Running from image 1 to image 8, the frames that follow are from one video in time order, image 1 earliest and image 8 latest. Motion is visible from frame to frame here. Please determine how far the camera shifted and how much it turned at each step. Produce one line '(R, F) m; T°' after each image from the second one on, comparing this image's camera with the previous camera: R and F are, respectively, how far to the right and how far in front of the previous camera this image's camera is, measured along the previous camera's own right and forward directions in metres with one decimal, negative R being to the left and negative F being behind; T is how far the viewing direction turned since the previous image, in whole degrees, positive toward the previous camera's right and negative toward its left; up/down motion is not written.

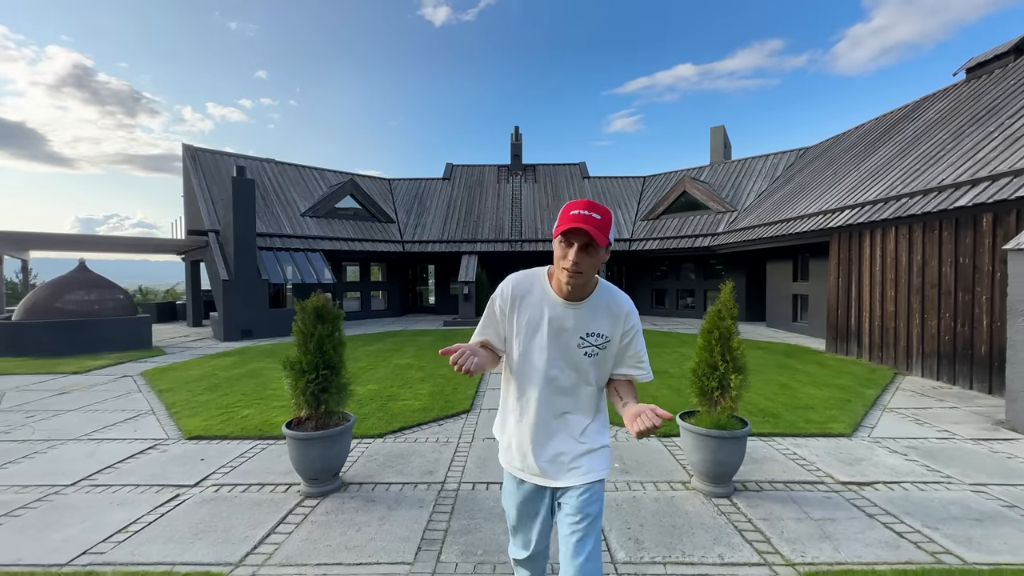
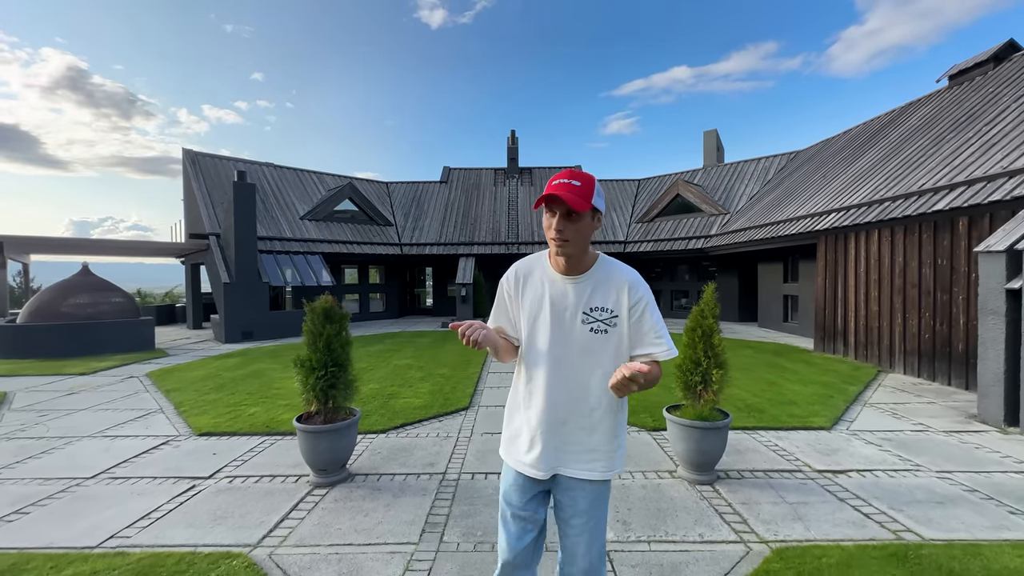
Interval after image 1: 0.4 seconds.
(0.0, -0.3) m; 0°
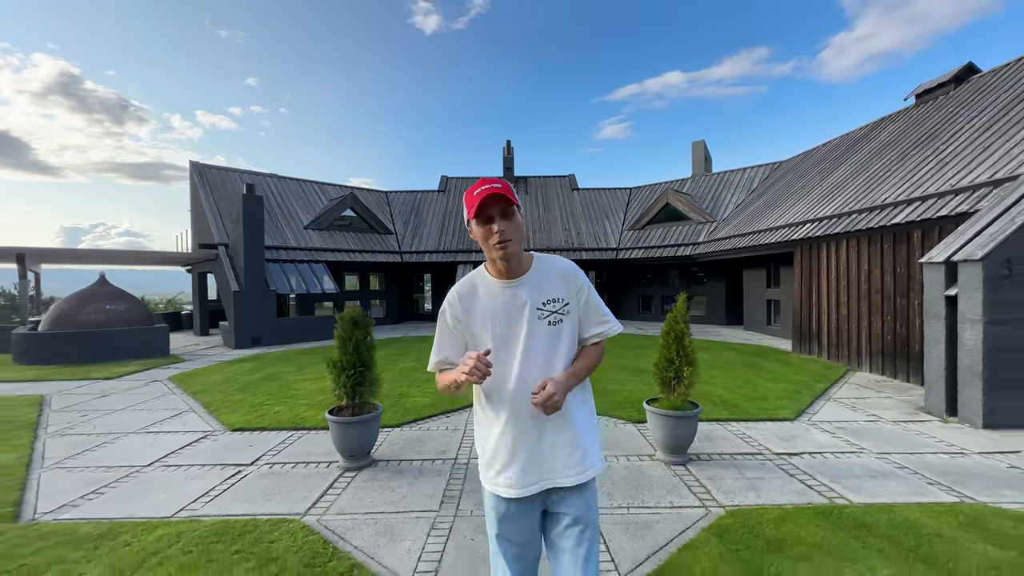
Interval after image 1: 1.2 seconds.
(-0.1, -0.8) m; +1°
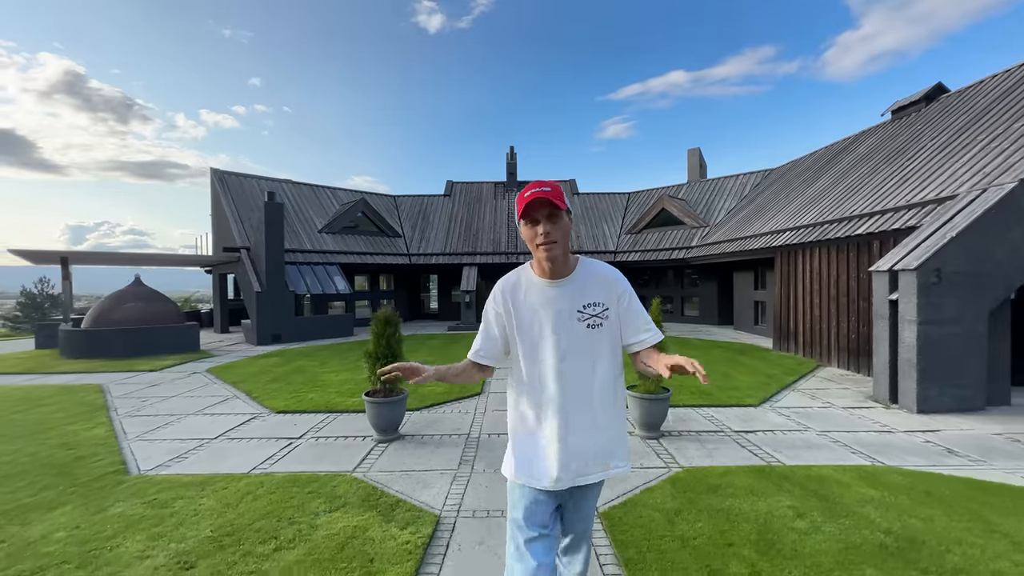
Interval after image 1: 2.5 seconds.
(0.0, -1.2) m; 0°
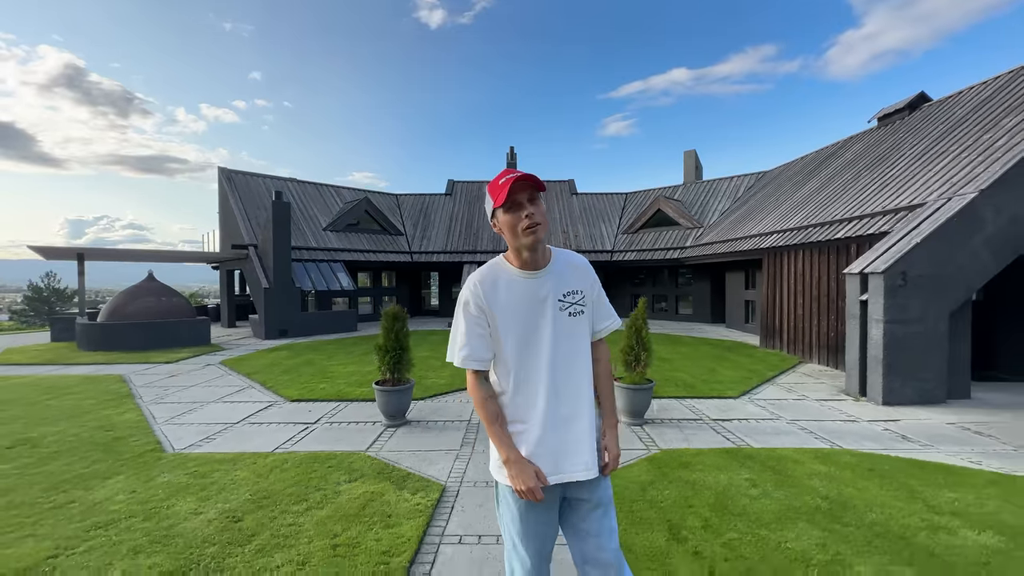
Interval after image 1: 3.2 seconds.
(0.0, -0.6) m; 0°
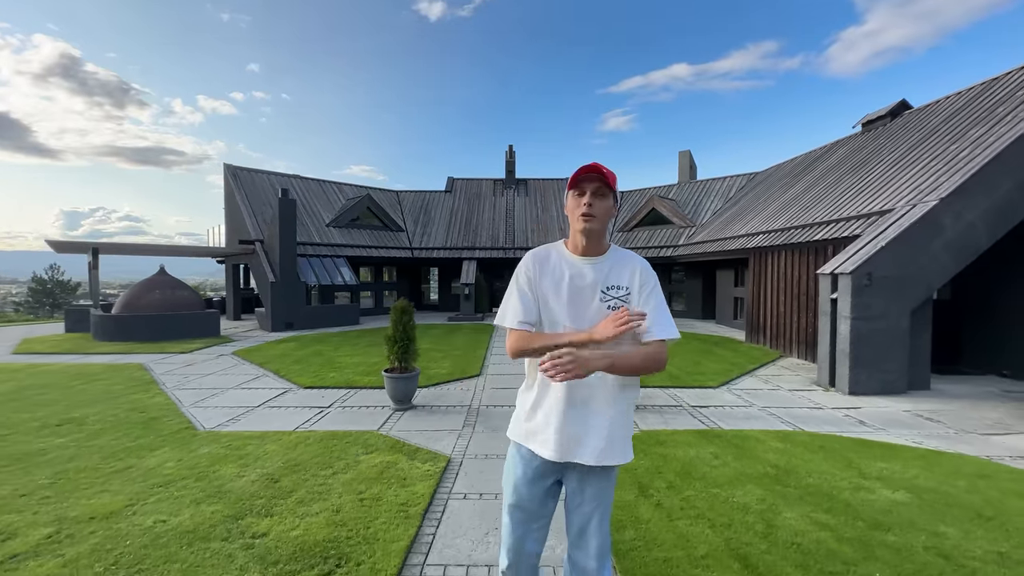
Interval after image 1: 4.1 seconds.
(0.0, -0.7) m; 0°
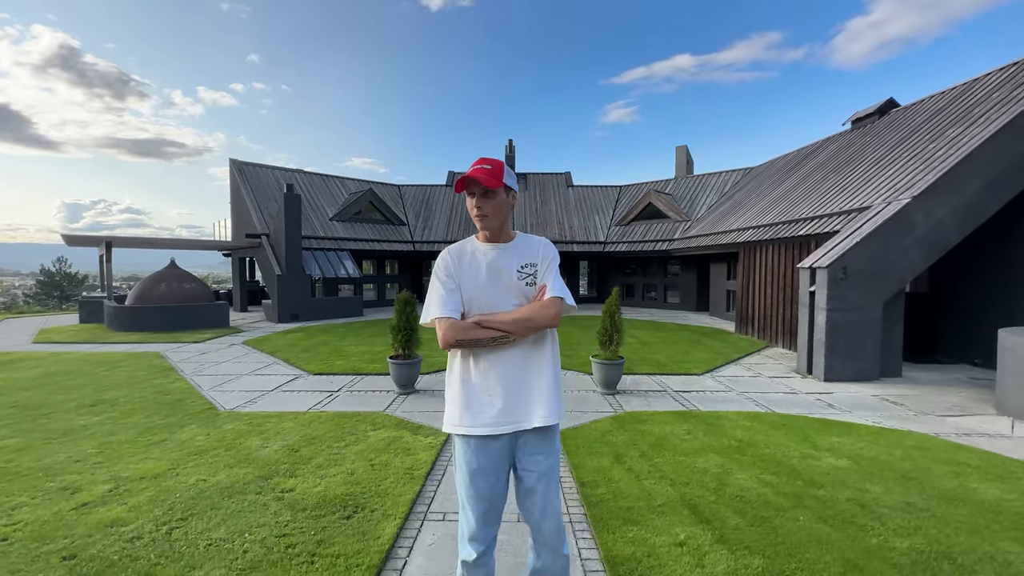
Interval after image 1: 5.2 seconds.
(+0.1, -0.6) m; 0°
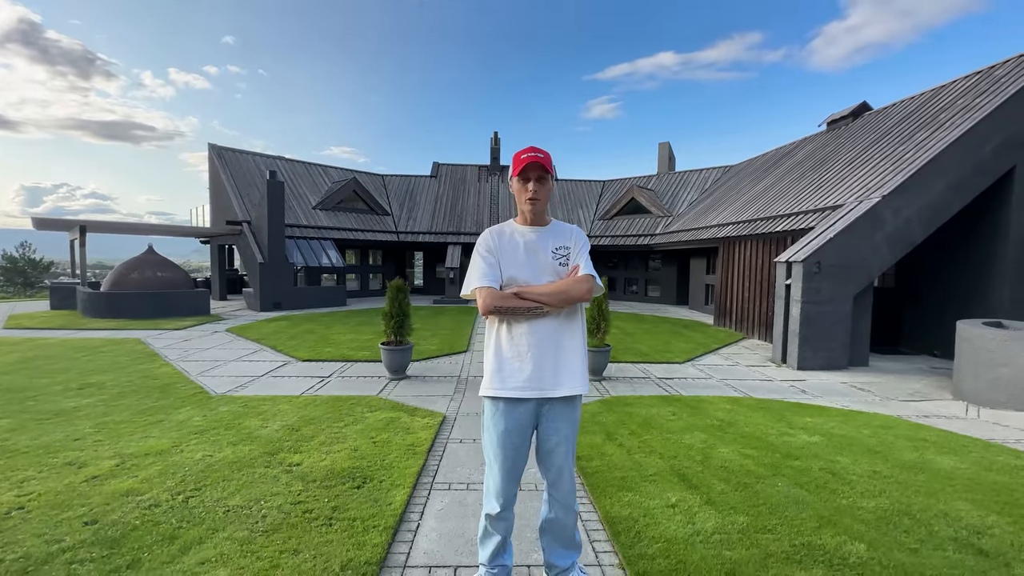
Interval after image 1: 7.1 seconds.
(-0.2, -0.2) m; +2°
